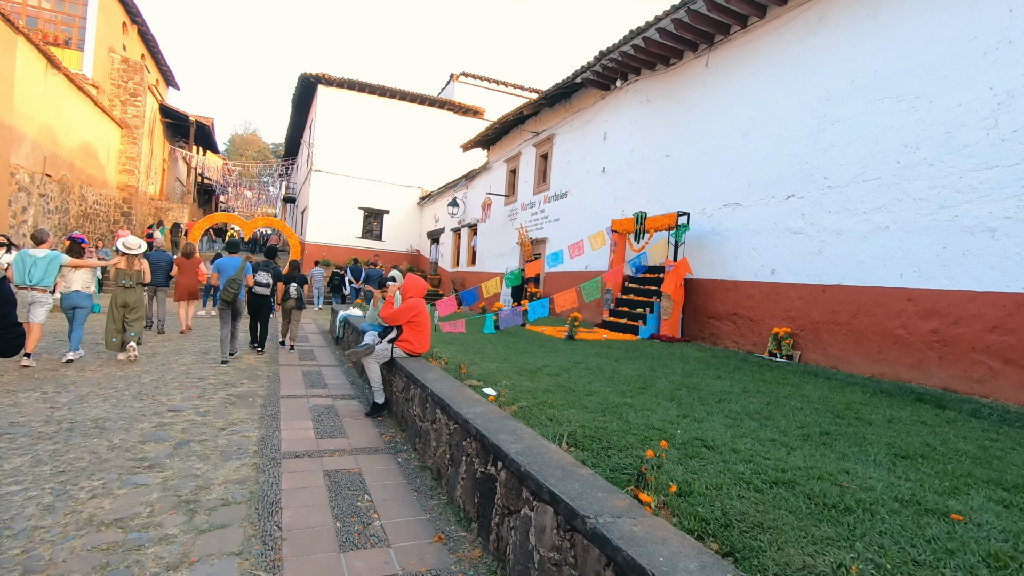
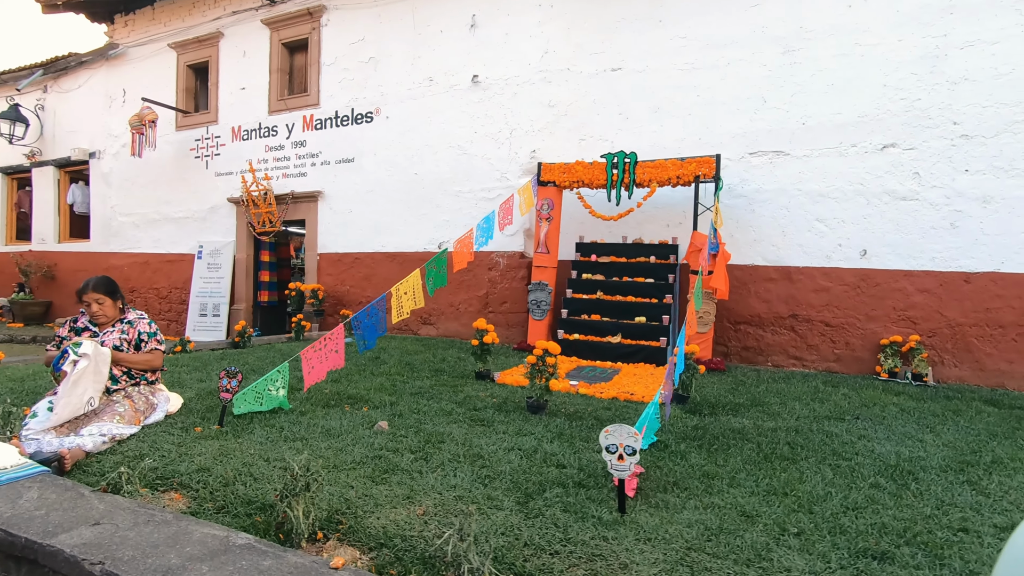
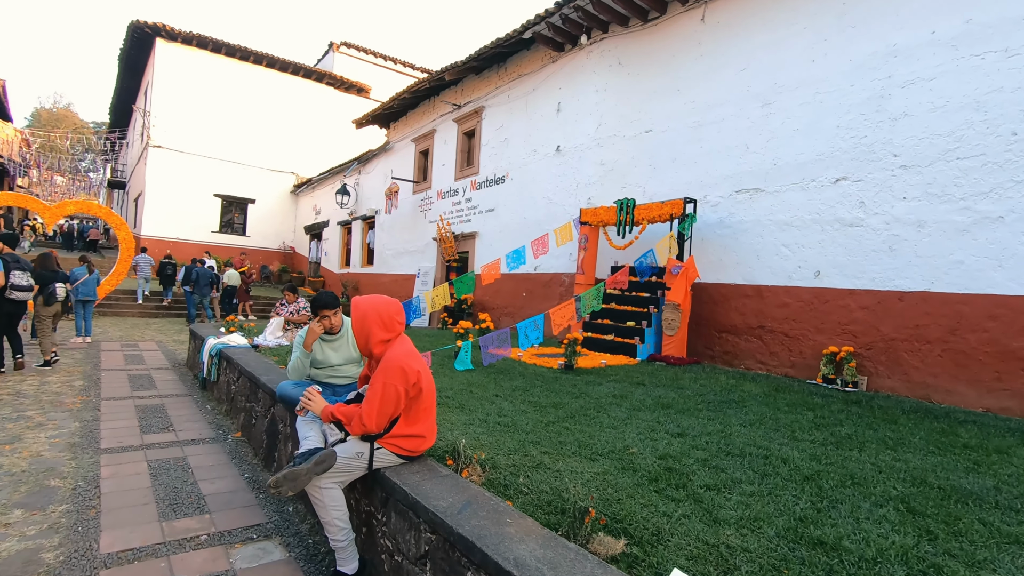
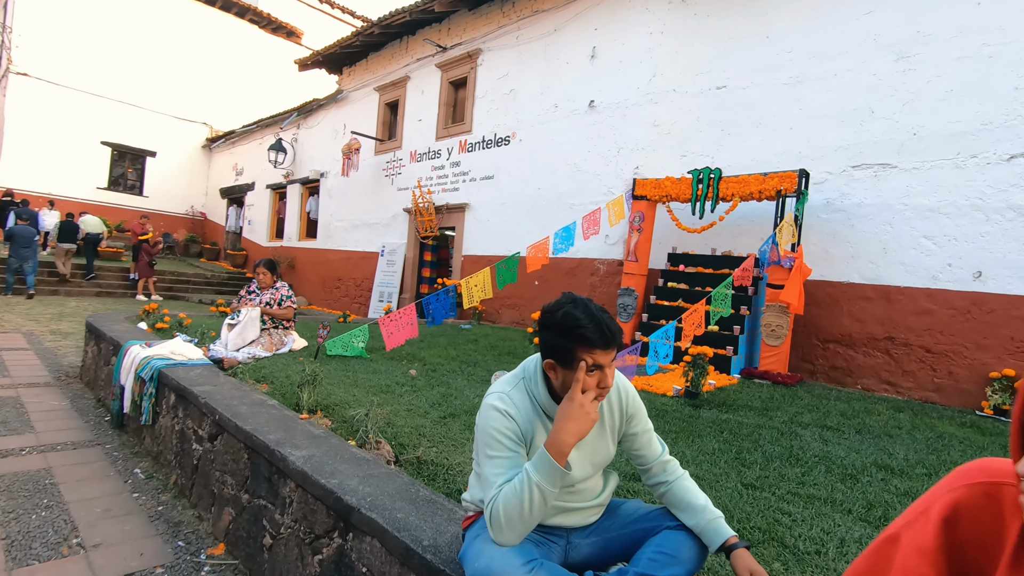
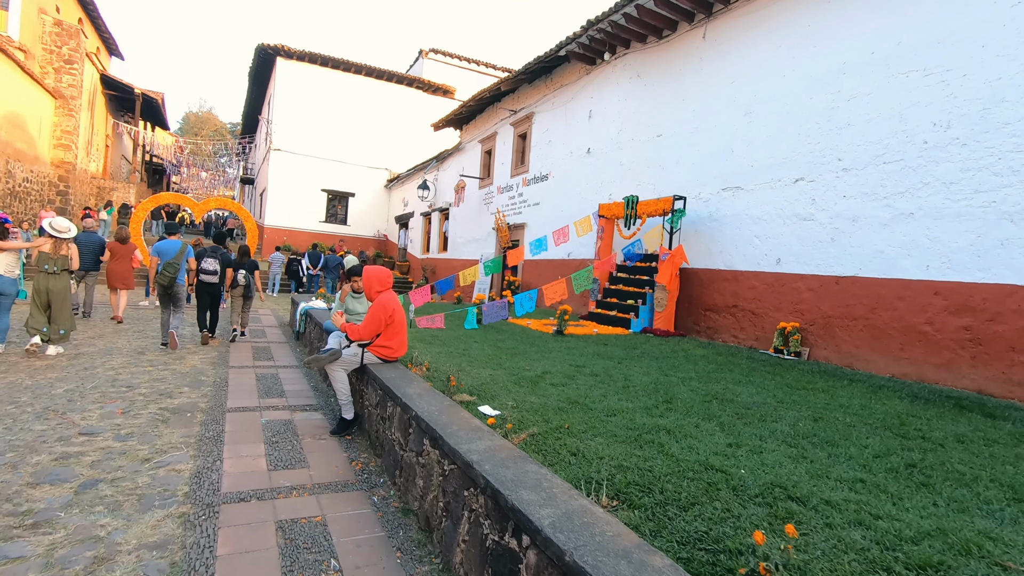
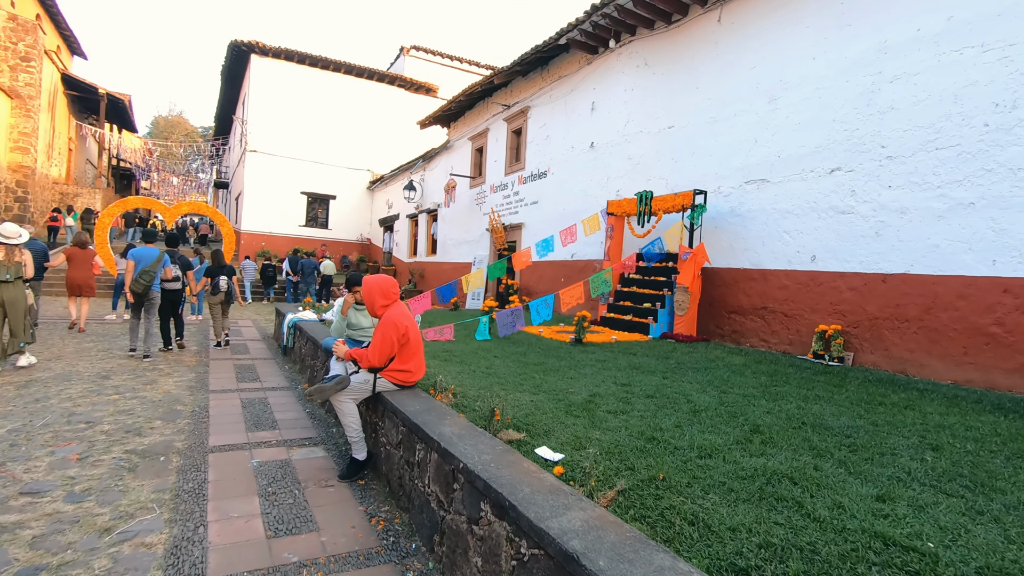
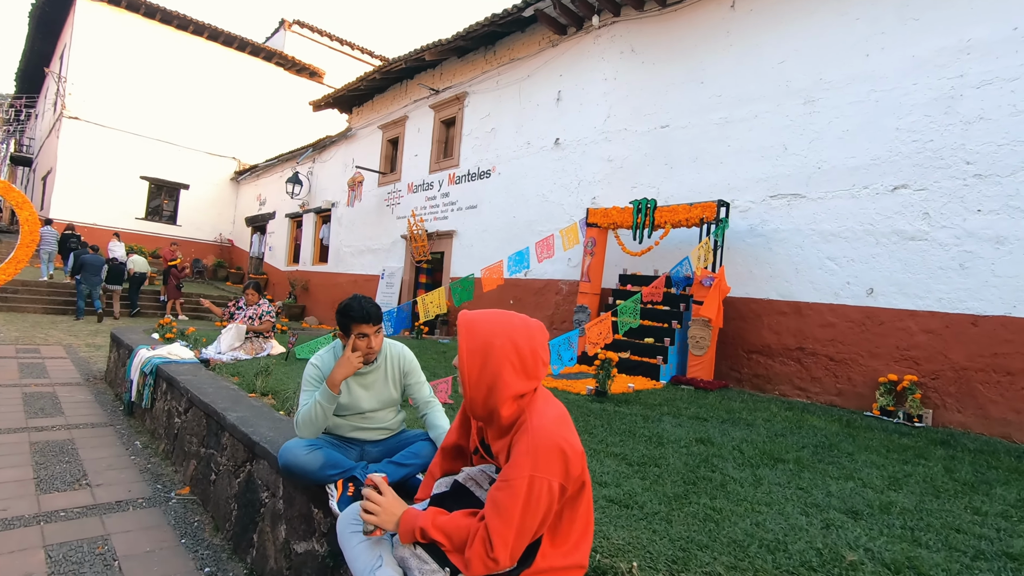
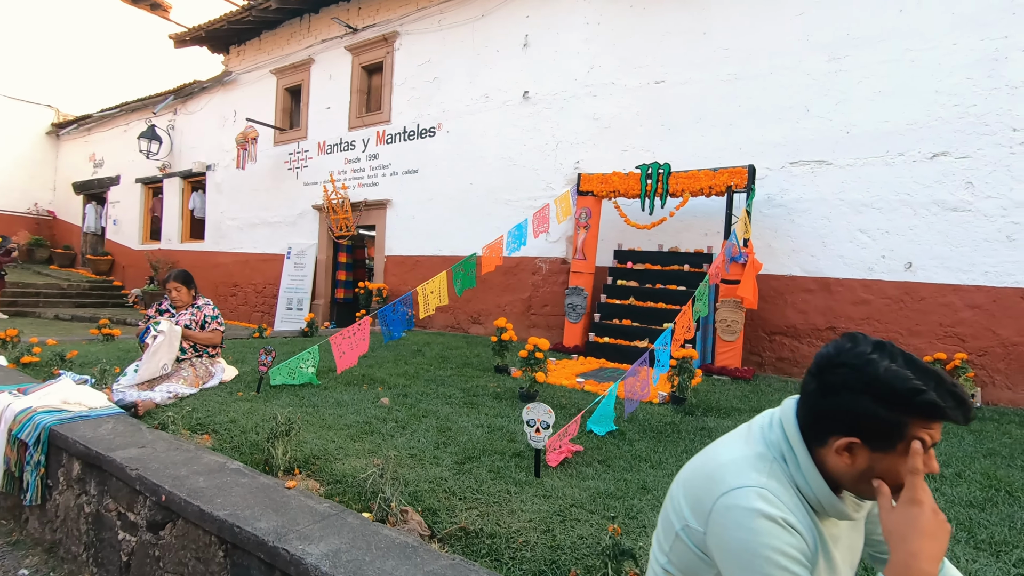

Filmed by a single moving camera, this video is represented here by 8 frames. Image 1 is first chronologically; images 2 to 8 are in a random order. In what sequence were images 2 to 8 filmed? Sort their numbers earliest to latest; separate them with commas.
5, 6, 3, 7, 4, 8, 2
